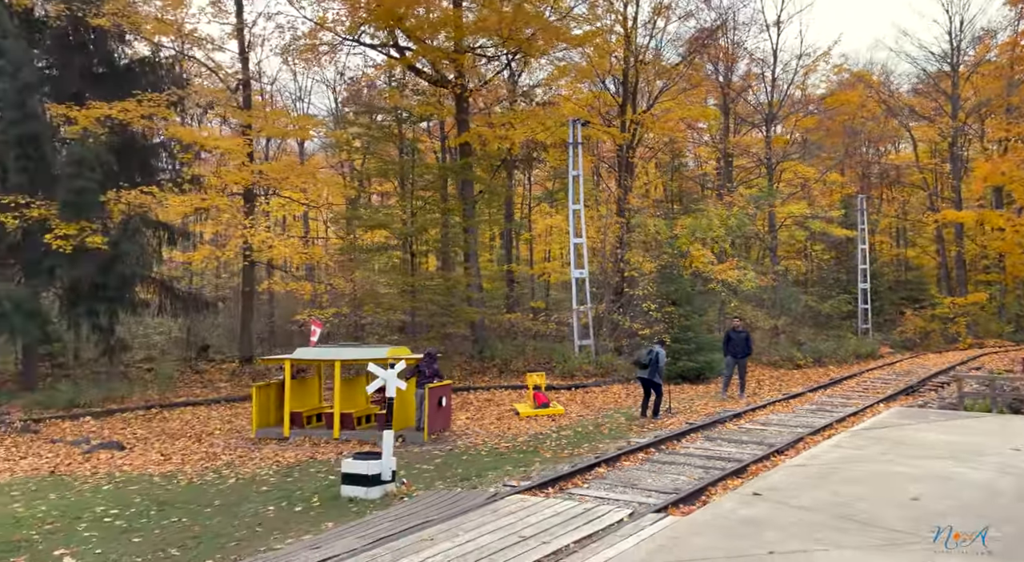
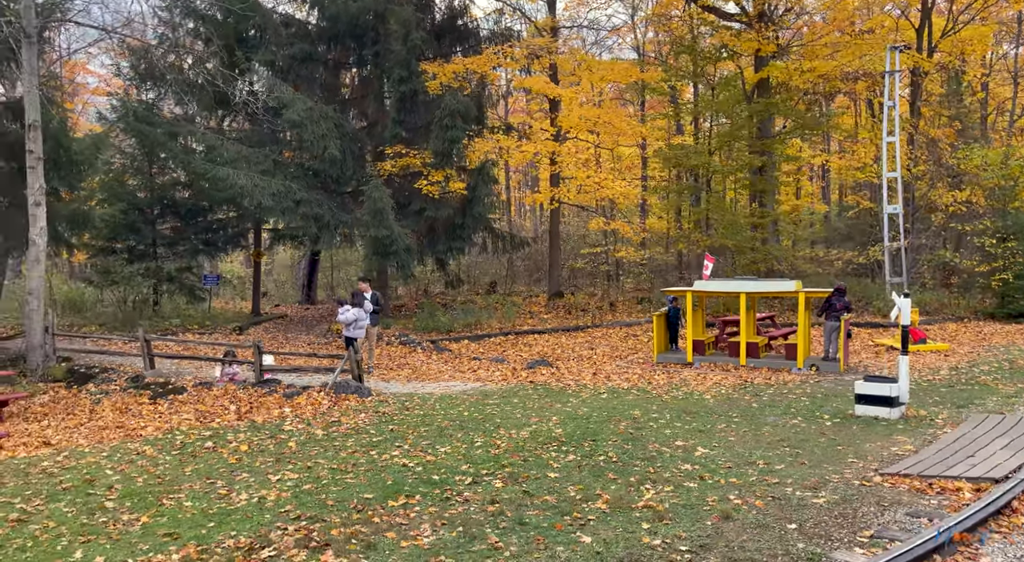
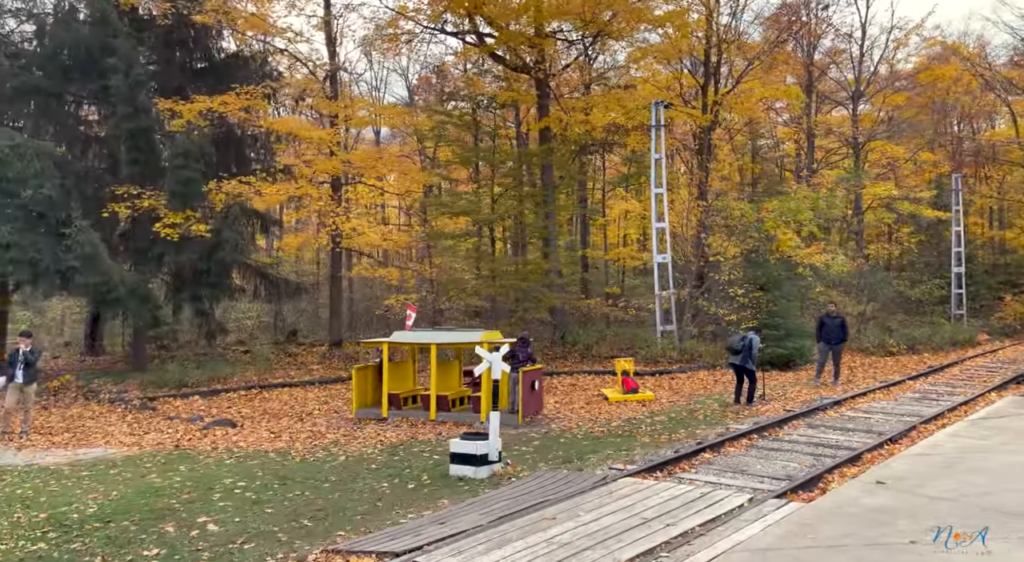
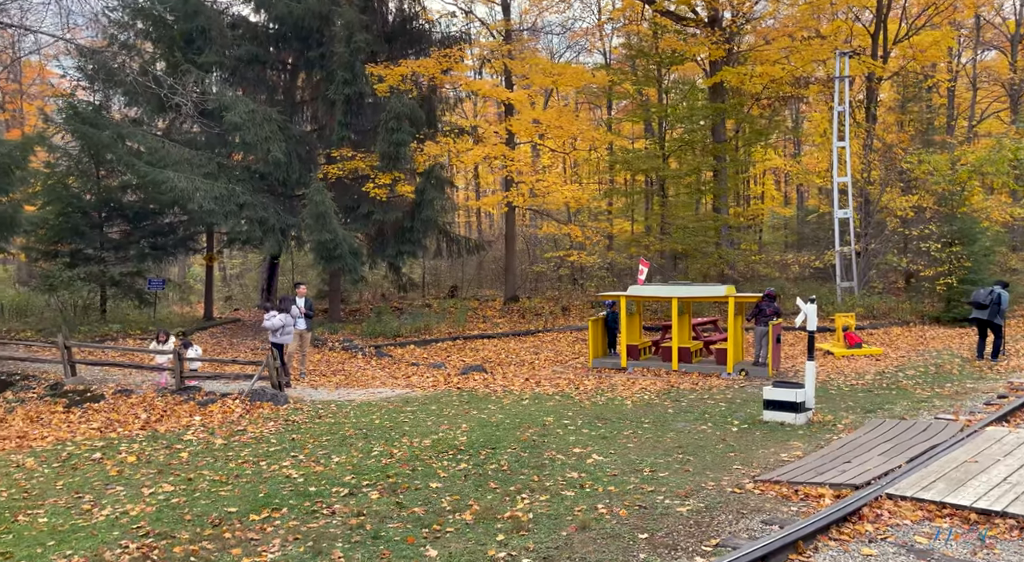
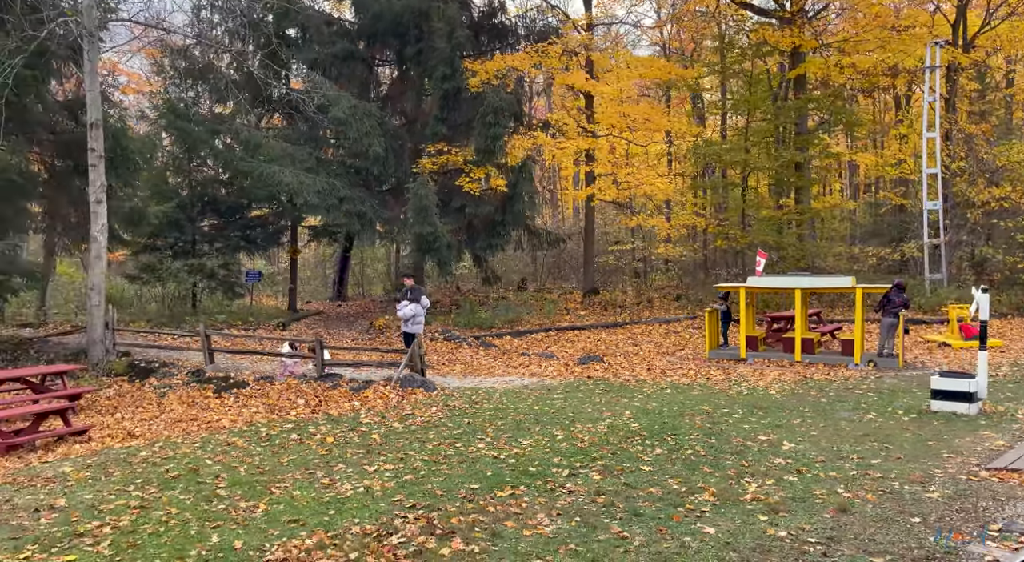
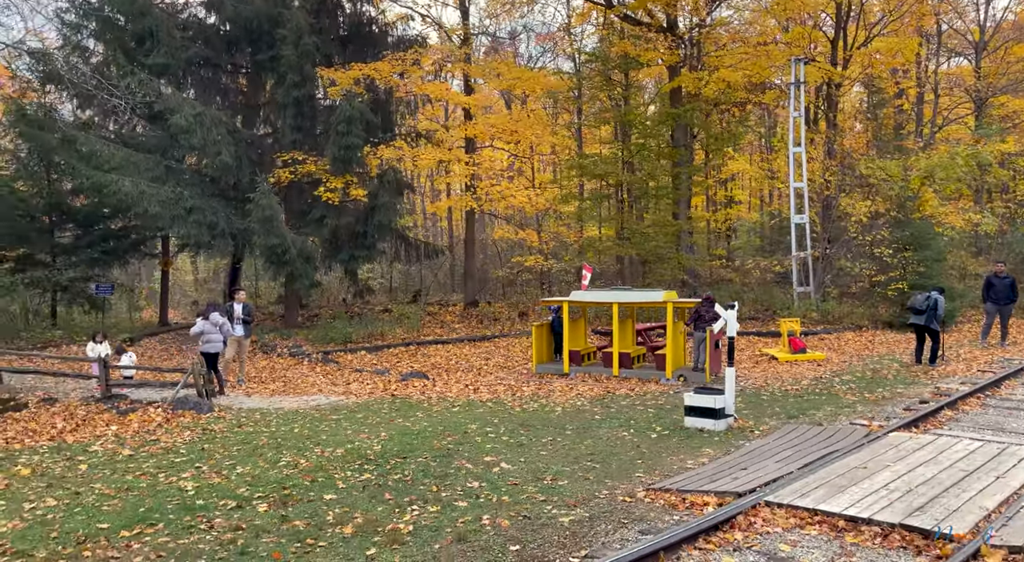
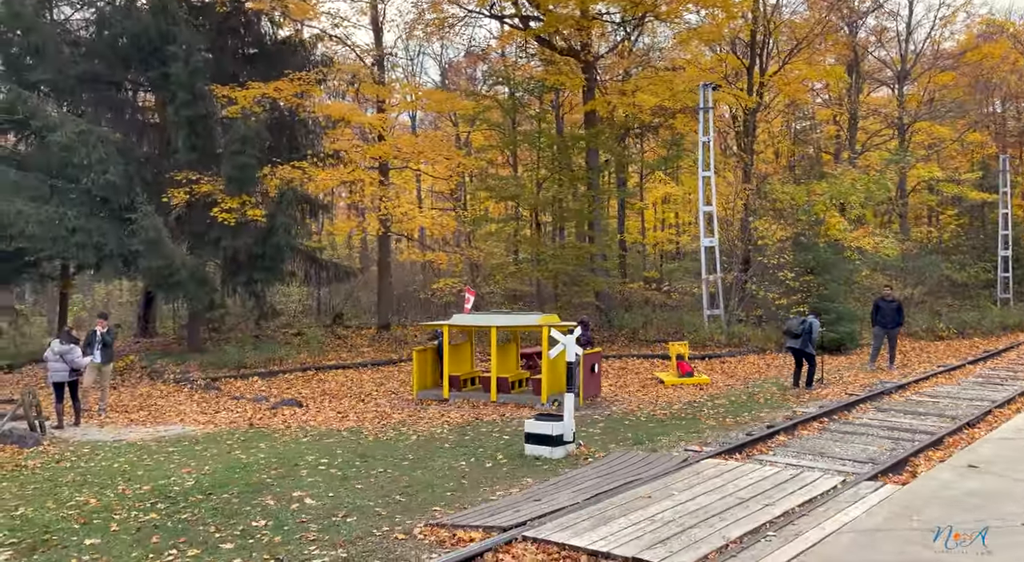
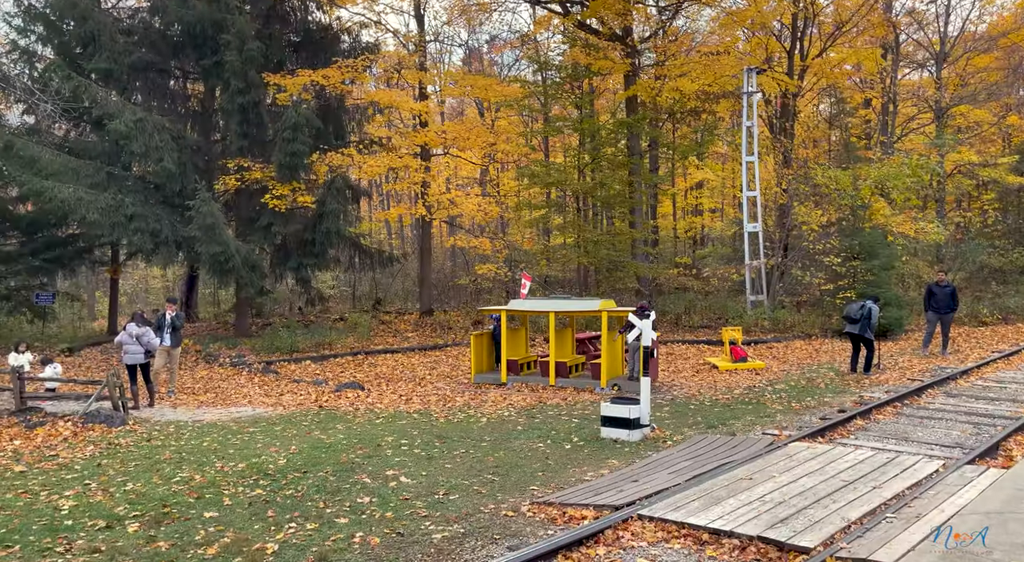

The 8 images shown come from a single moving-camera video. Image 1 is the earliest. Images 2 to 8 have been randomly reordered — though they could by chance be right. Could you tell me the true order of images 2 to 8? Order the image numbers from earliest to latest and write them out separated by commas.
3, 7, 8, 6, 4, 2, 5
